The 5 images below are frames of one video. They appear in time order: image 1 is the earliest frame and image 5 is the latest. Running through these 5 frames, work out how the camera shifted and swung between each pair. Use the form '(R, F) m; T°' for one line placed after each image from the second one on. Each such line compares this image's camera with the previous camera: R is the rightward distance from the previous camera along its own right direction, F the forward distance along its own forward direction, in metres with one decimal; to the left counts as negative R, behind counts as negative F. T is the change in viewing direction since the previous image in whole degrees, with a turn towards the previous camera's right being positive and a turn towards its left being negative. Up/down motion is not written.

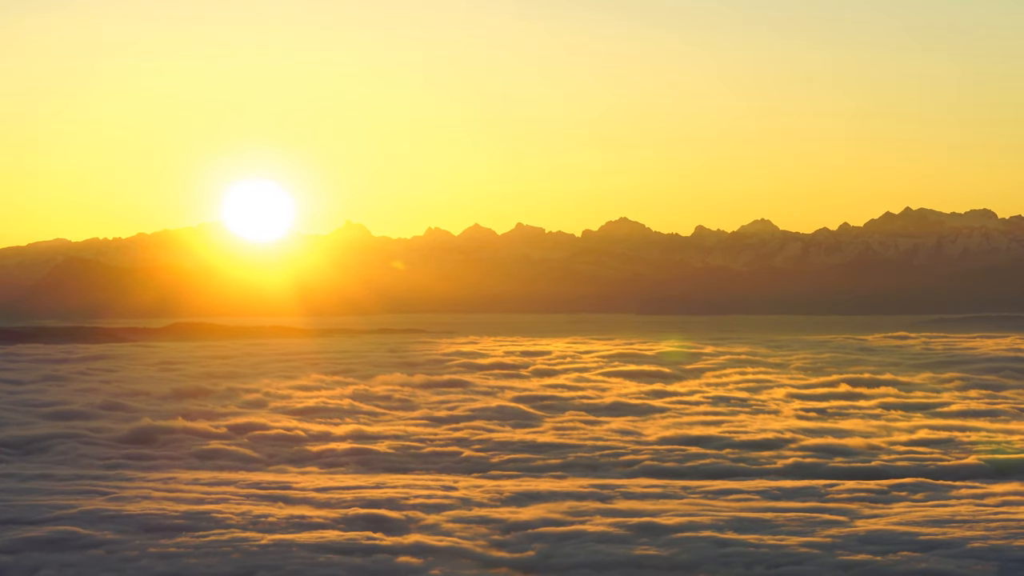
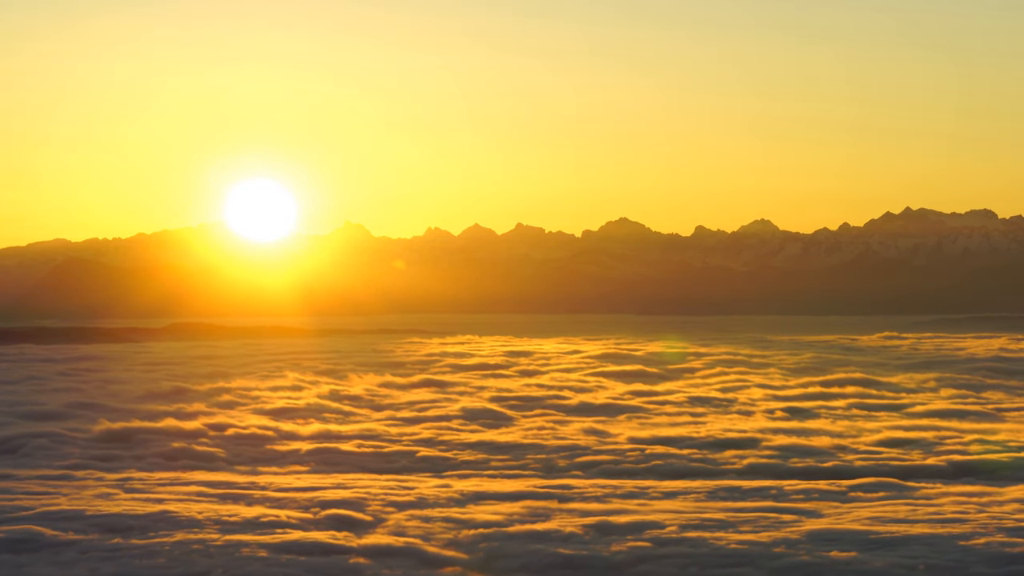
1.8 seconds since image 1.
(+2.5, 0.0) m; 0°
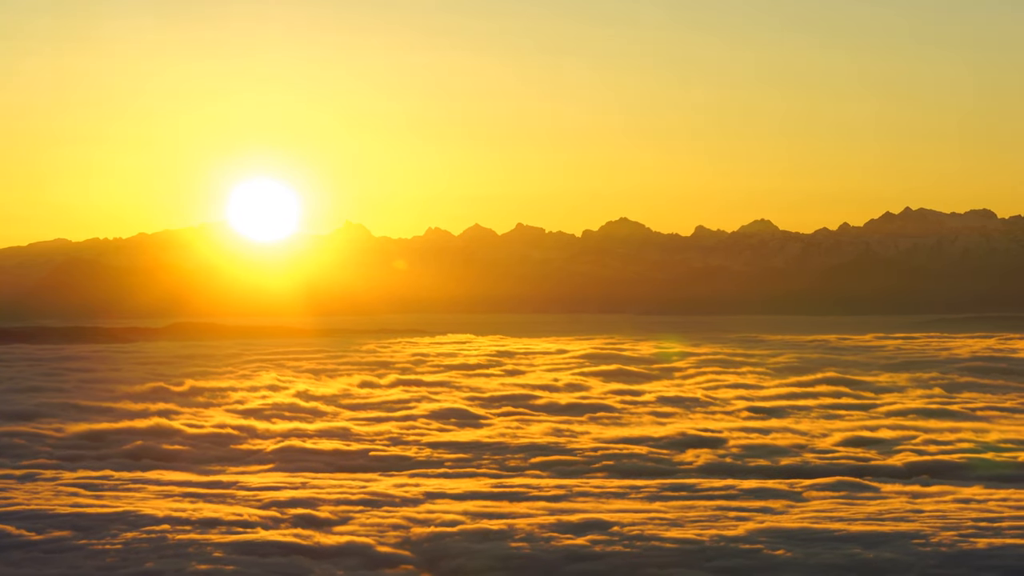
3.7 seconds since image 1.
(+2.5, -0.2) m; 0°
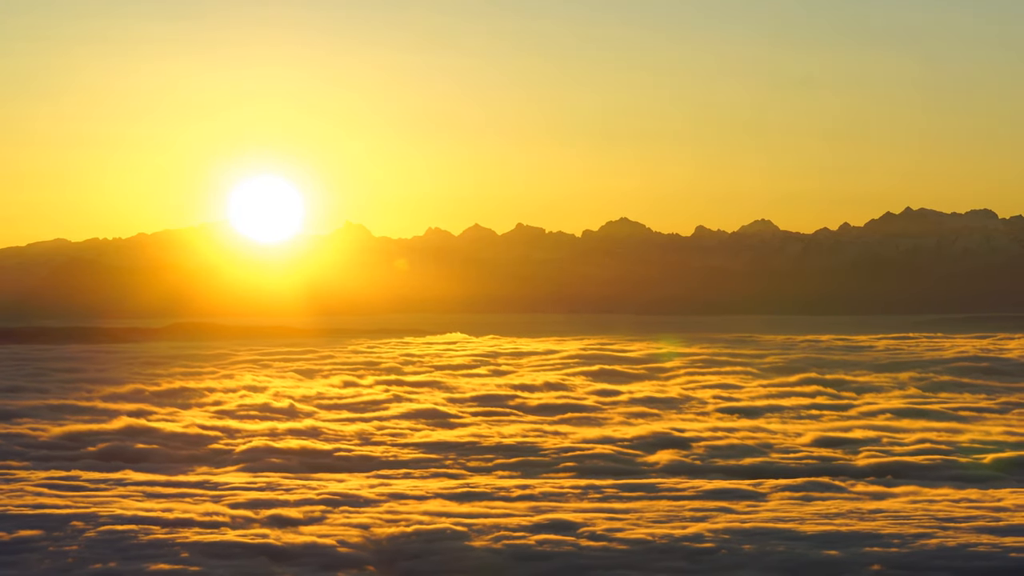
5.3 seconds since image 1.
(+2.0, +0.1) m; 0°
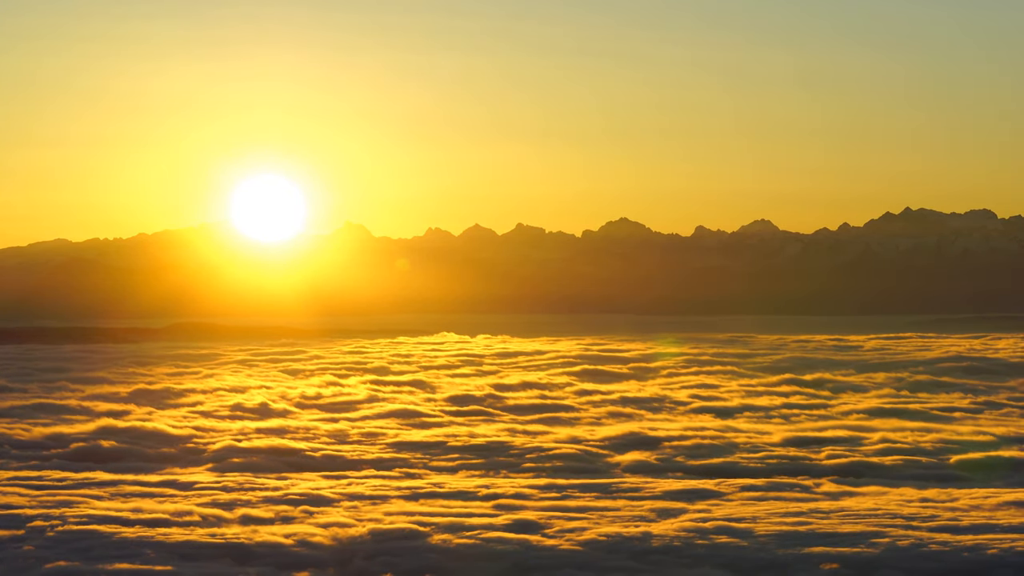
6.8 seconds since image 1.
(+2.1, -0.1) m; 0°
